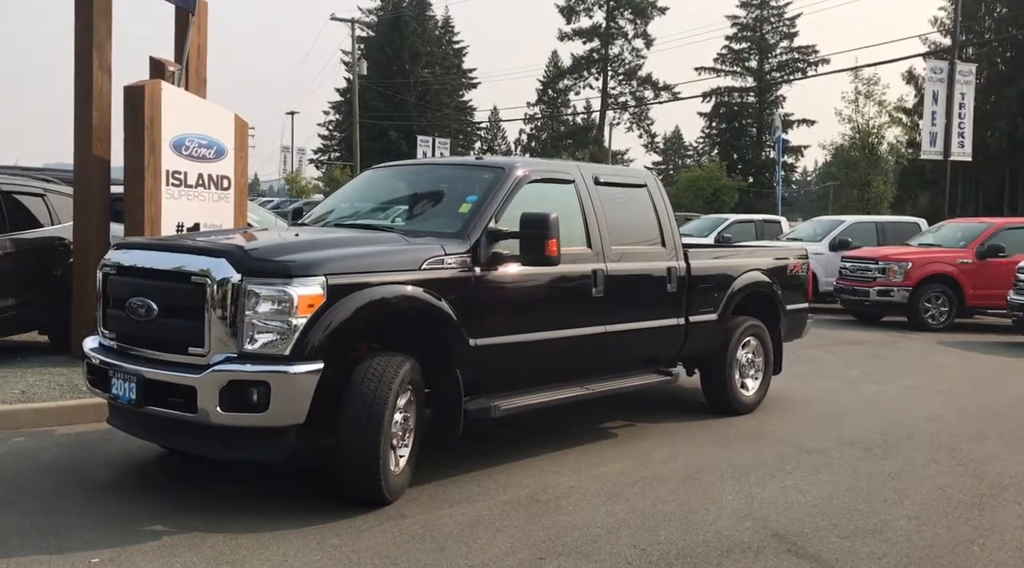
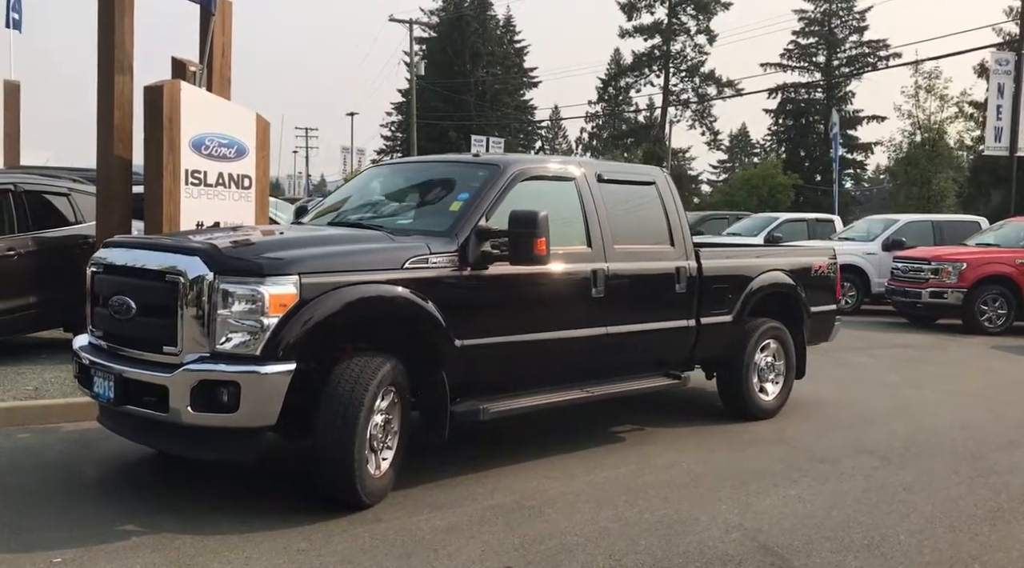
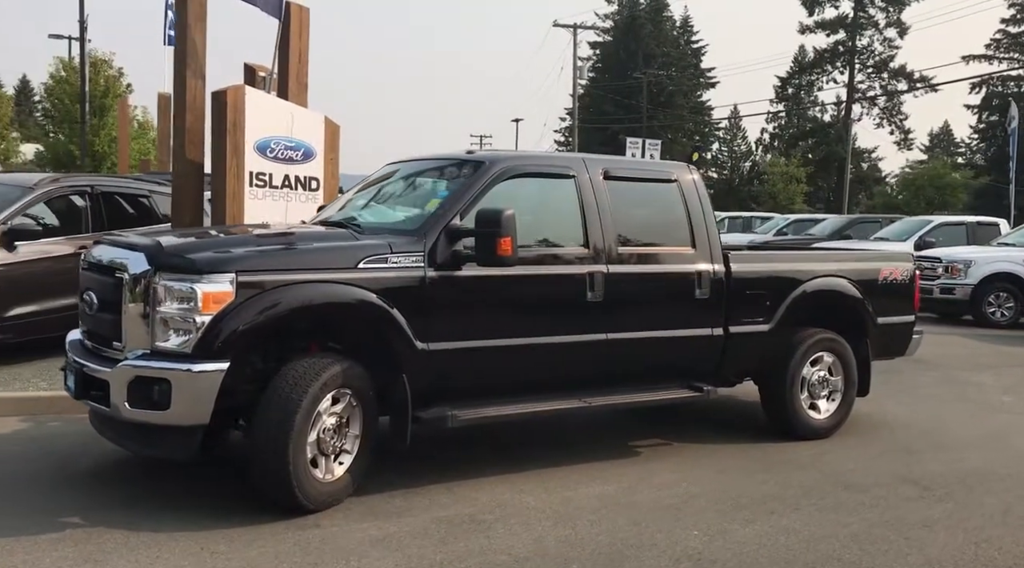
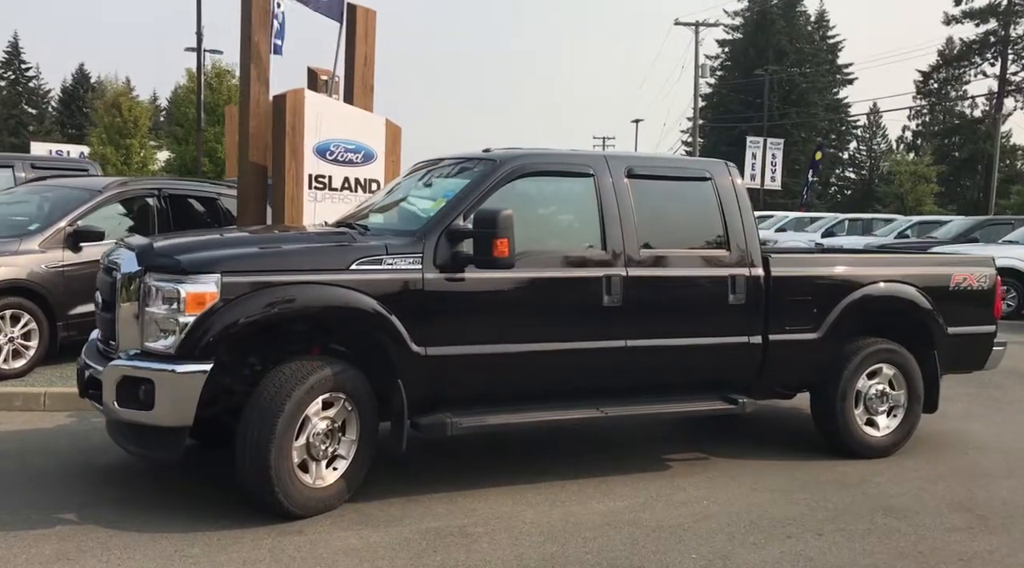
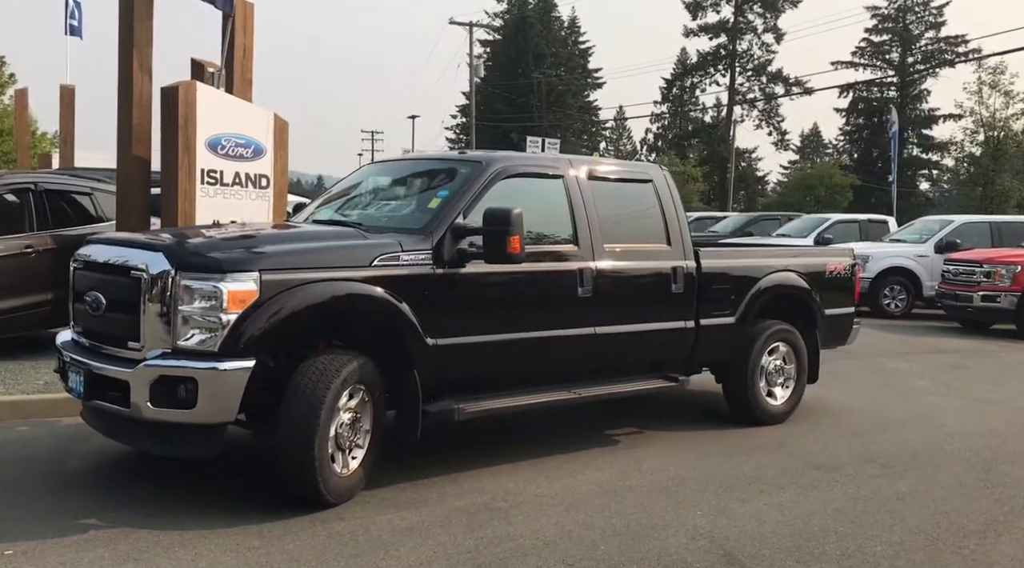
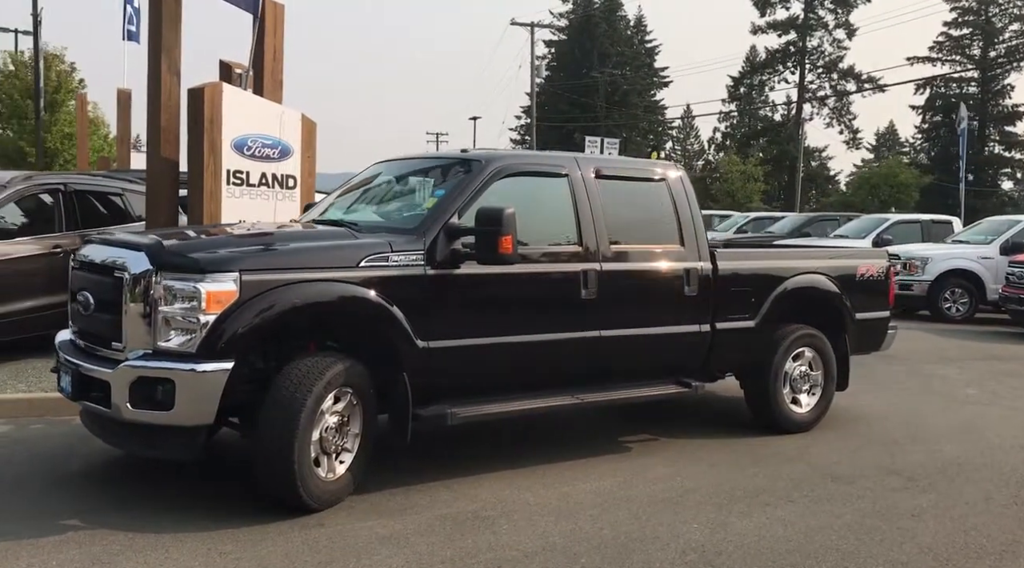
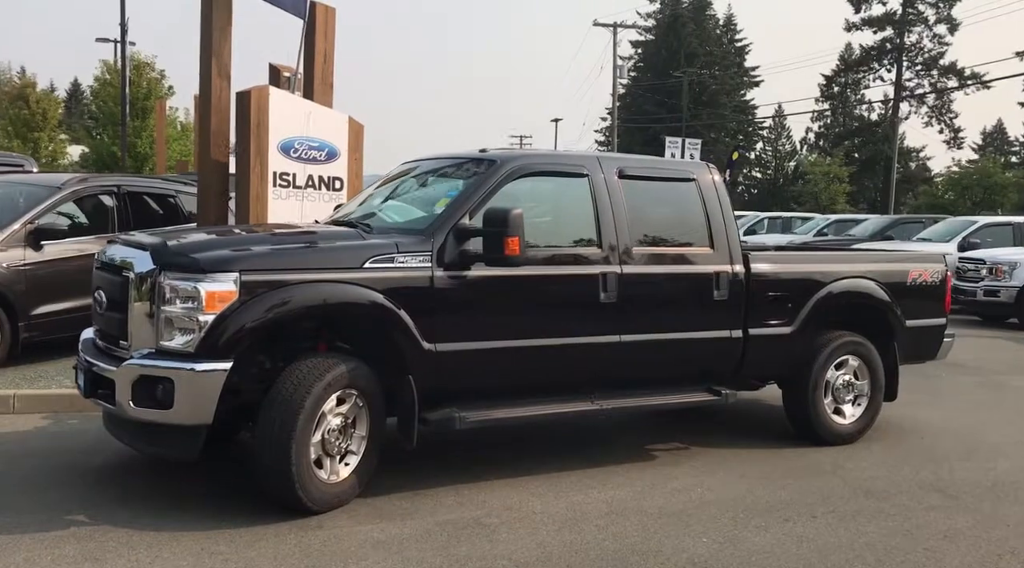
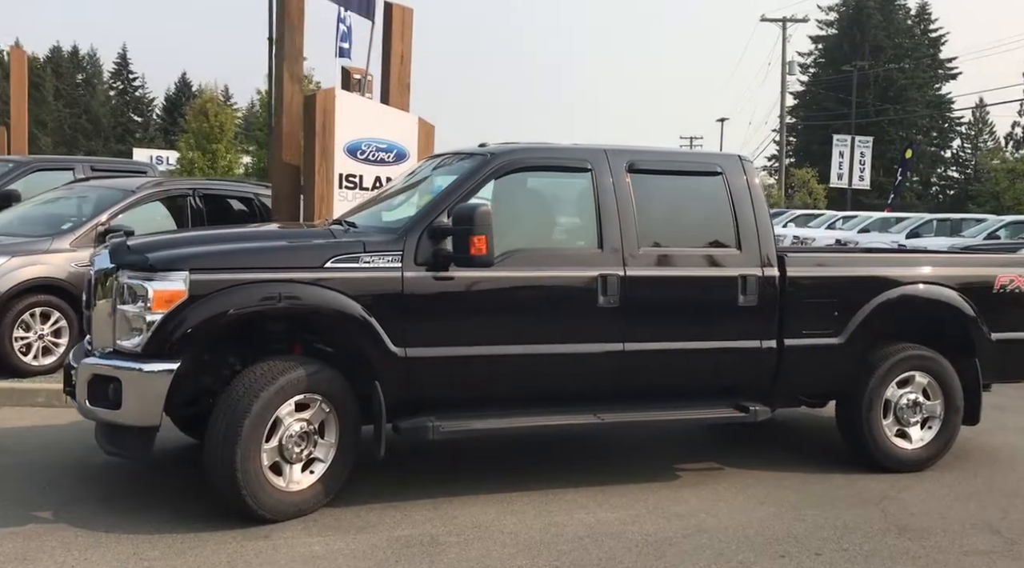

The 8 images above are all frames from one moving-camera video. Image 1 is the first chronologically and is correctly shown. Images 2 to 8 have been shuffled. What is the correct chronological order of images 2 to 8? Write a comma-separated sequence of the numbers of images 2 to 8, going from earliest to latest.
2, 5, 6, 3, 7, 4, 8
